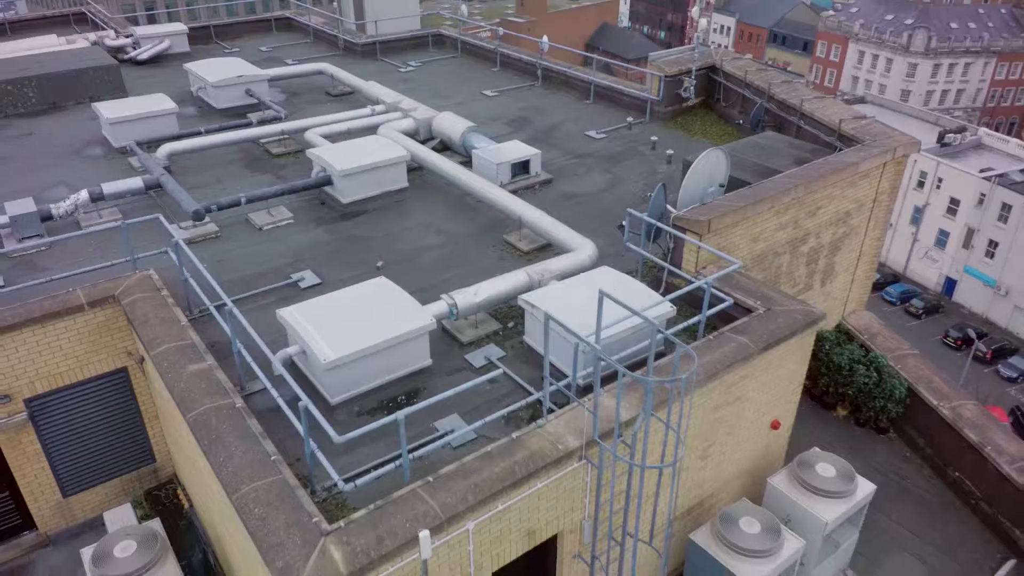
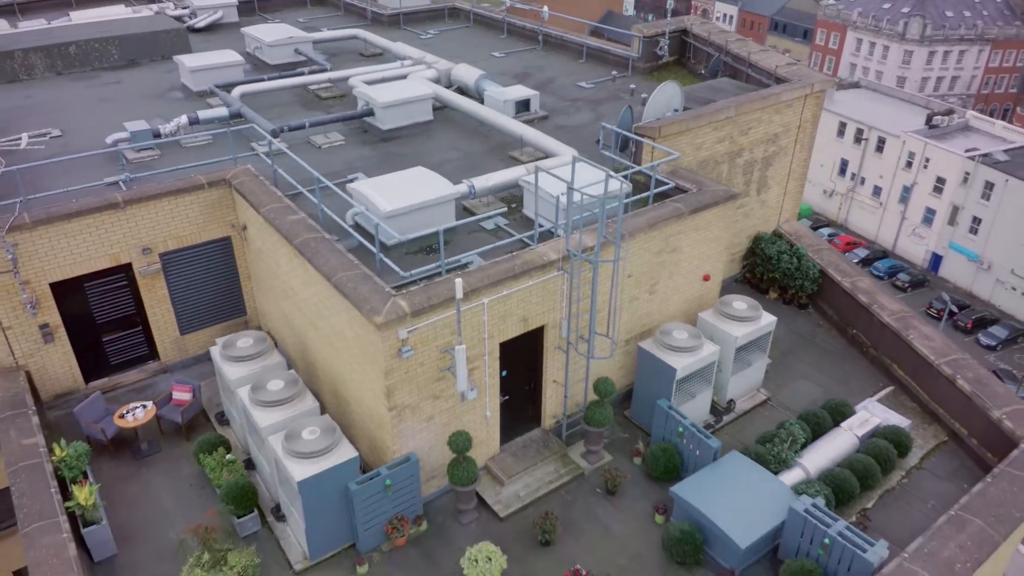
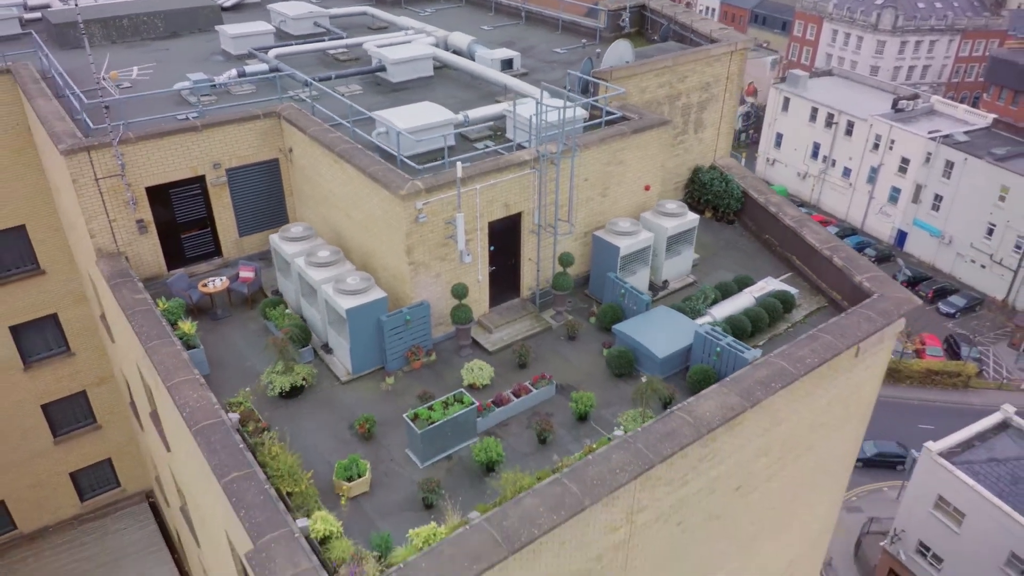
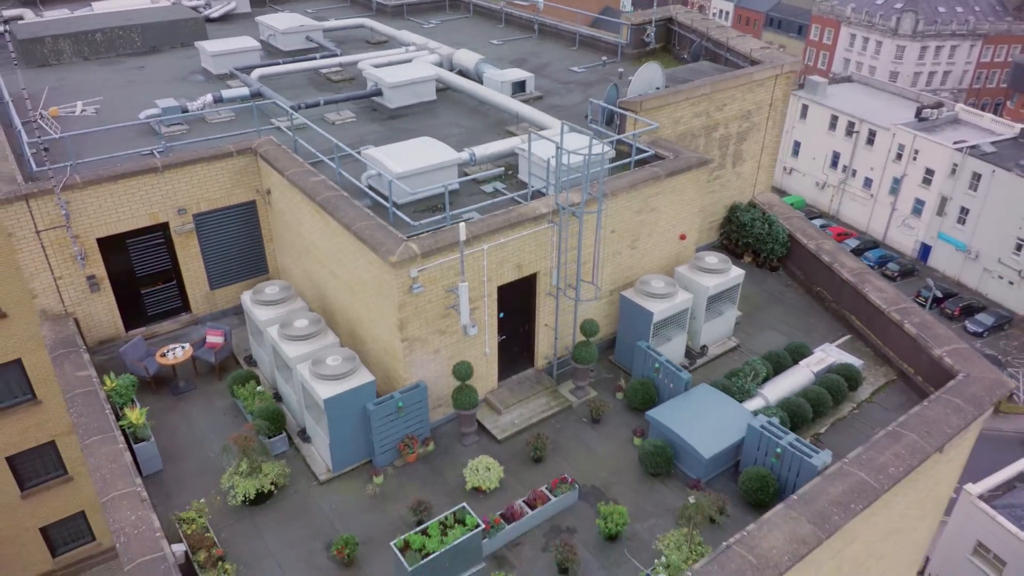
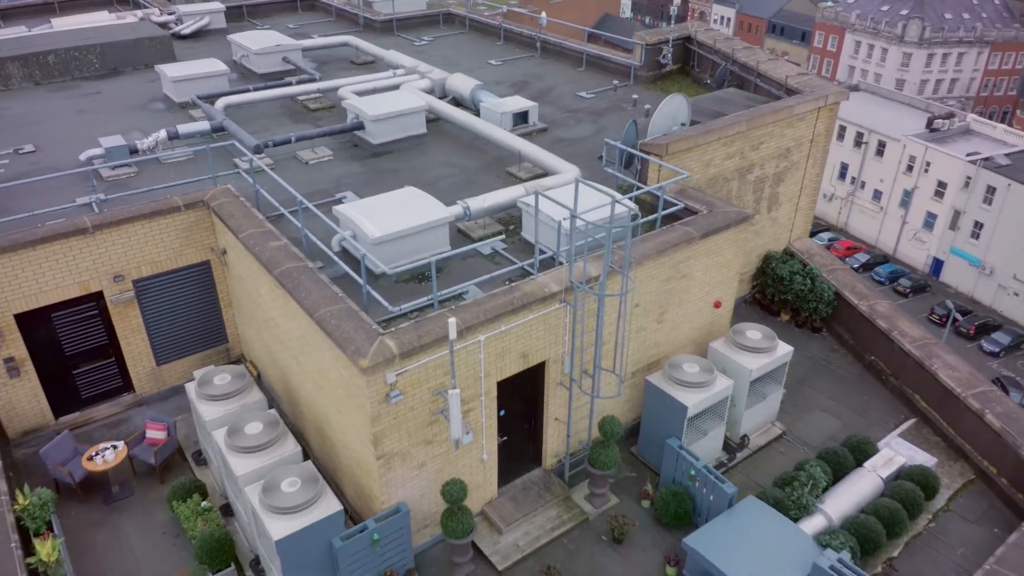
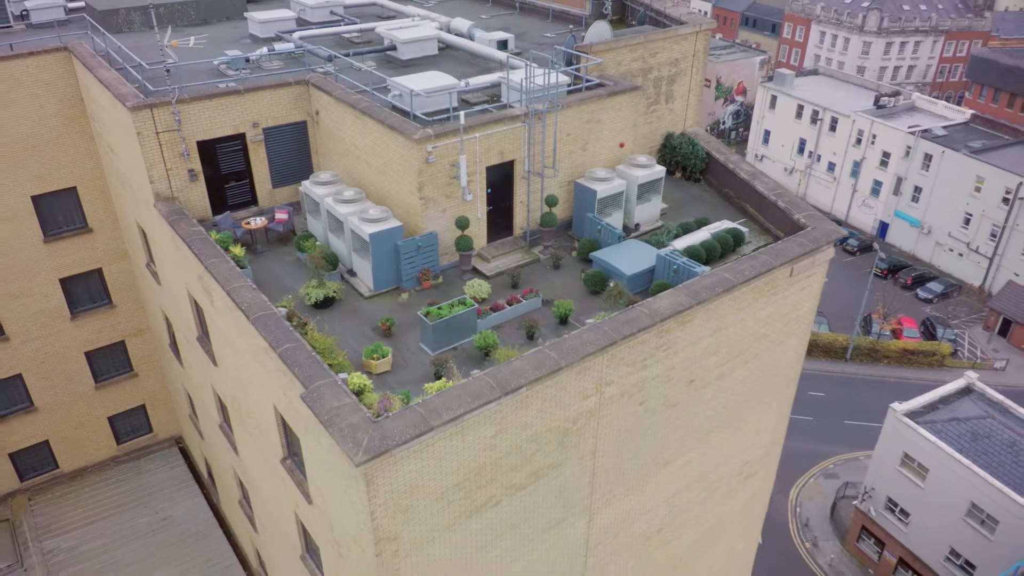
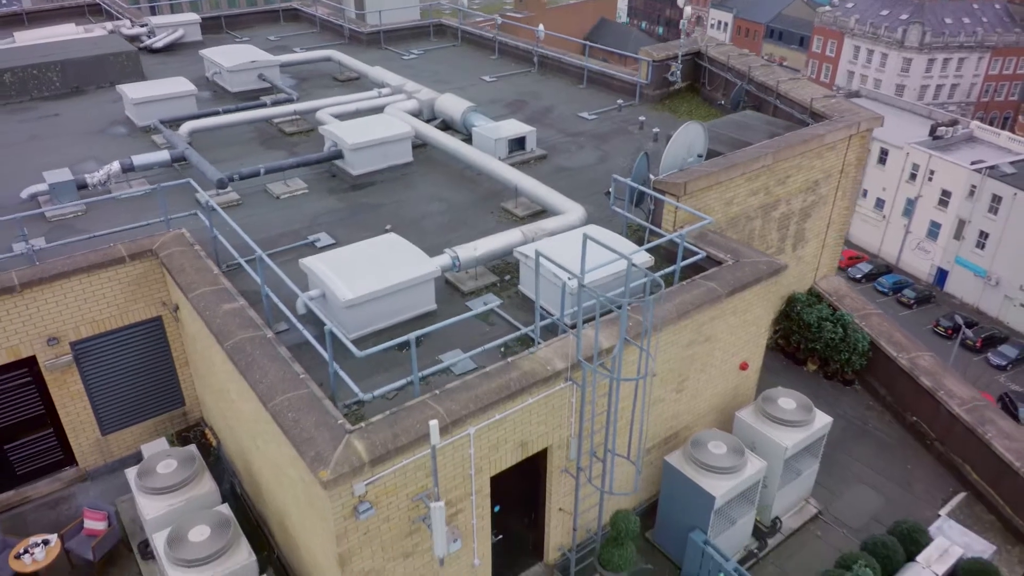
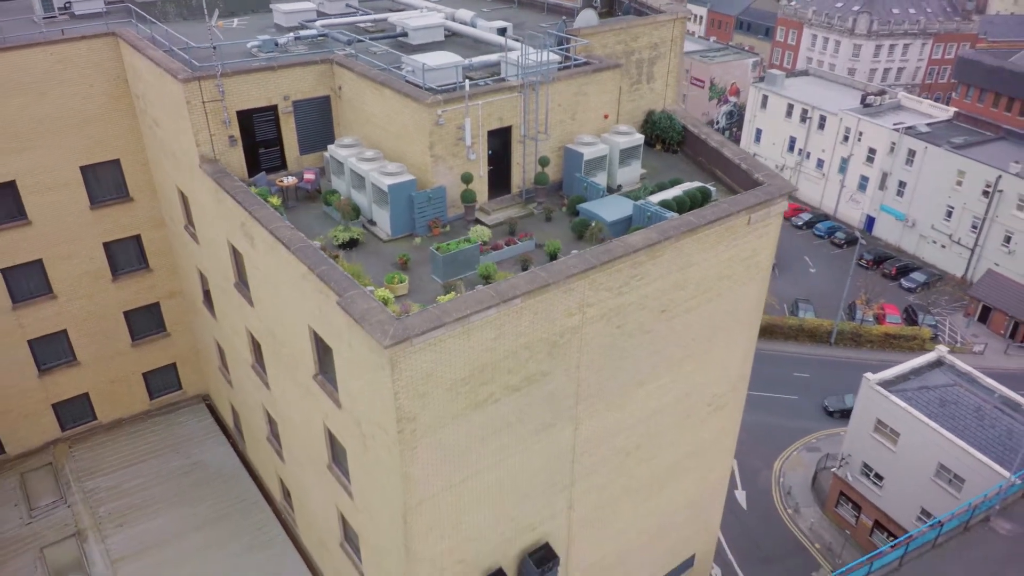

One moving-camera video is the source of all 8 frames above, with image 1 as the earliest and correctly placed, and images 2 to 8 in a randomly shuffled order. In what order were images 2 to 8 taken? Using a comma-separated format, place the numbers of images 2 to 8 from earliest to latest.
7, 5, 2, 4, 3, 6, 8
